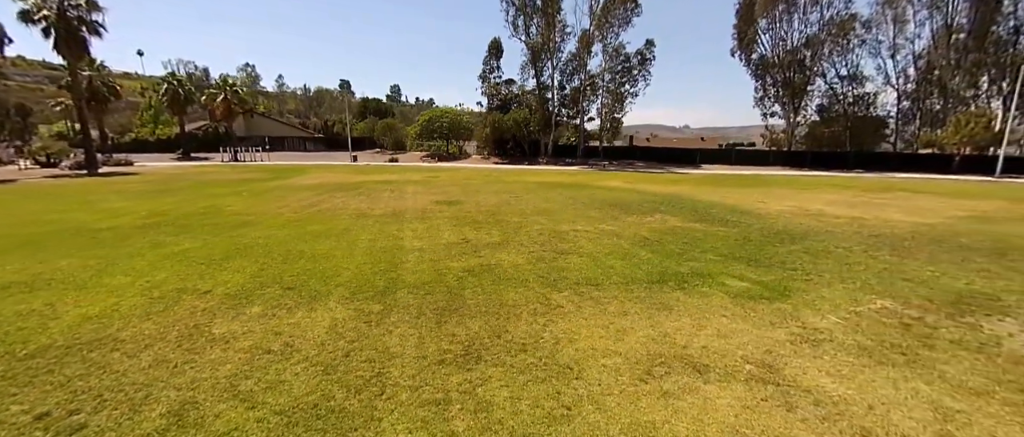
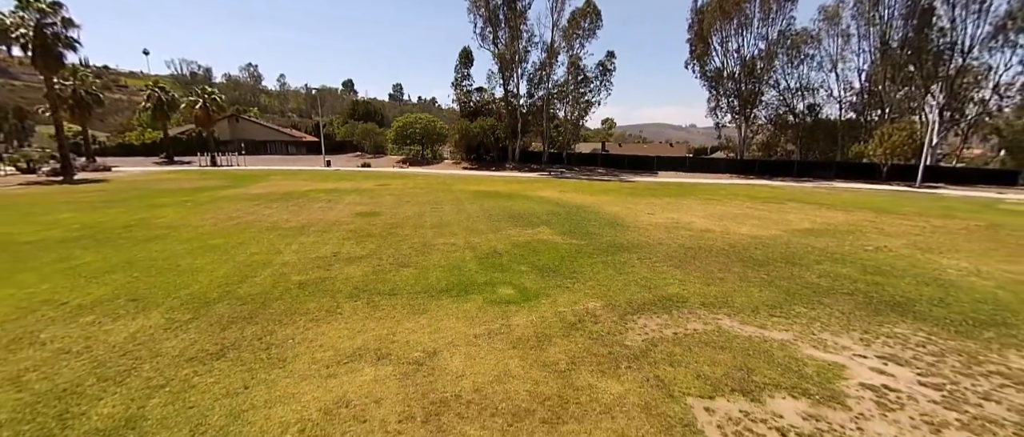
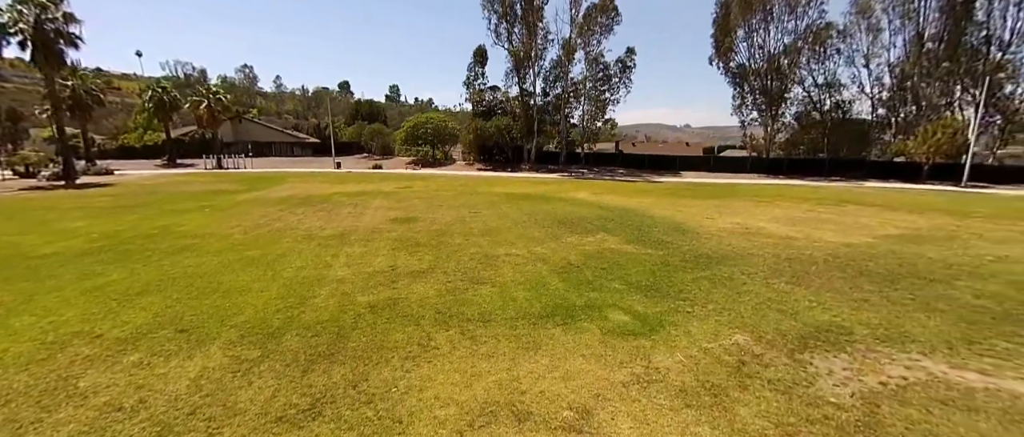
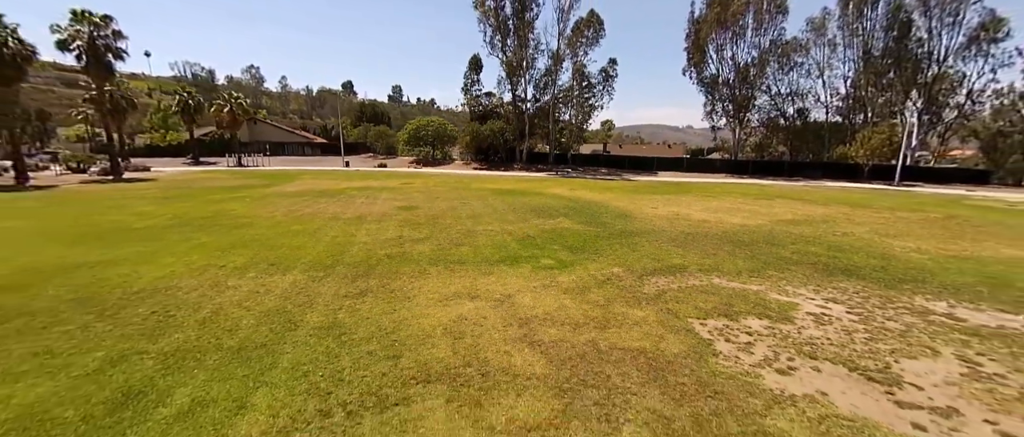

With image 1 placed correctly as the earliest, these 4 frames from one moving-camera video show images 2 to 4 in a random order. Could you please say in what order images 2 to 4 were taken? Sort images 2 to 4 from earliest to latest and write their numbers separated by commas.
3, 2, 4
